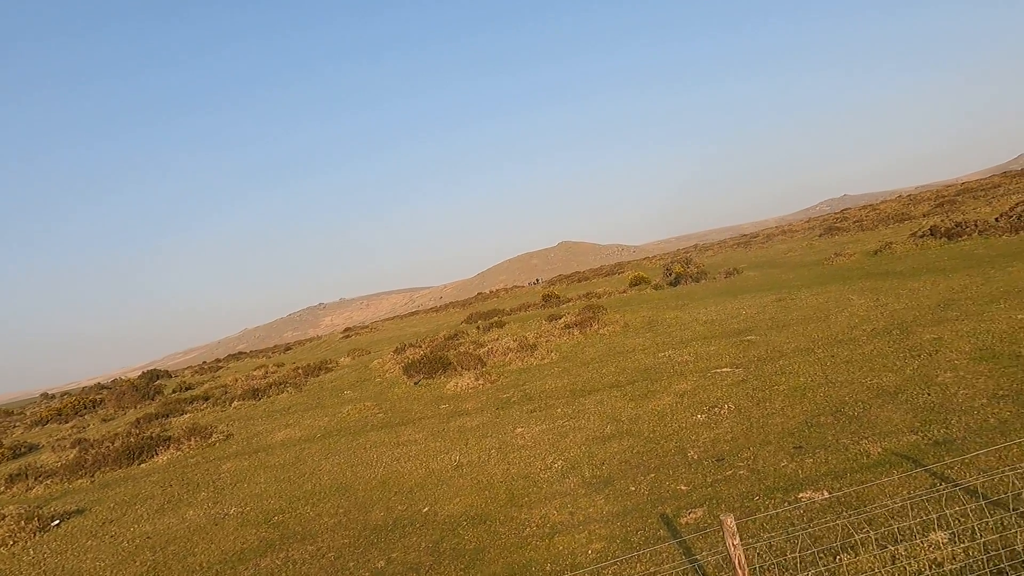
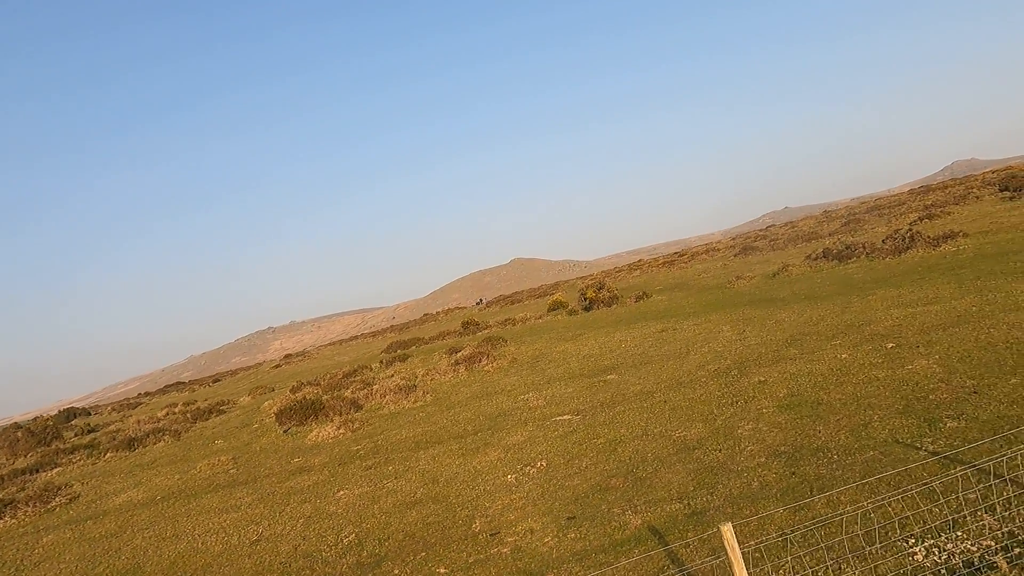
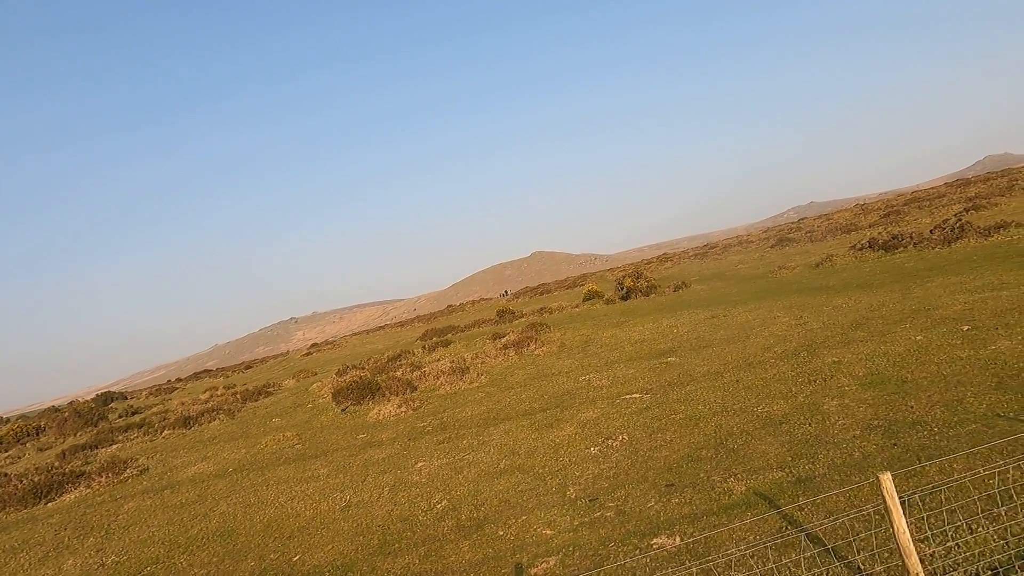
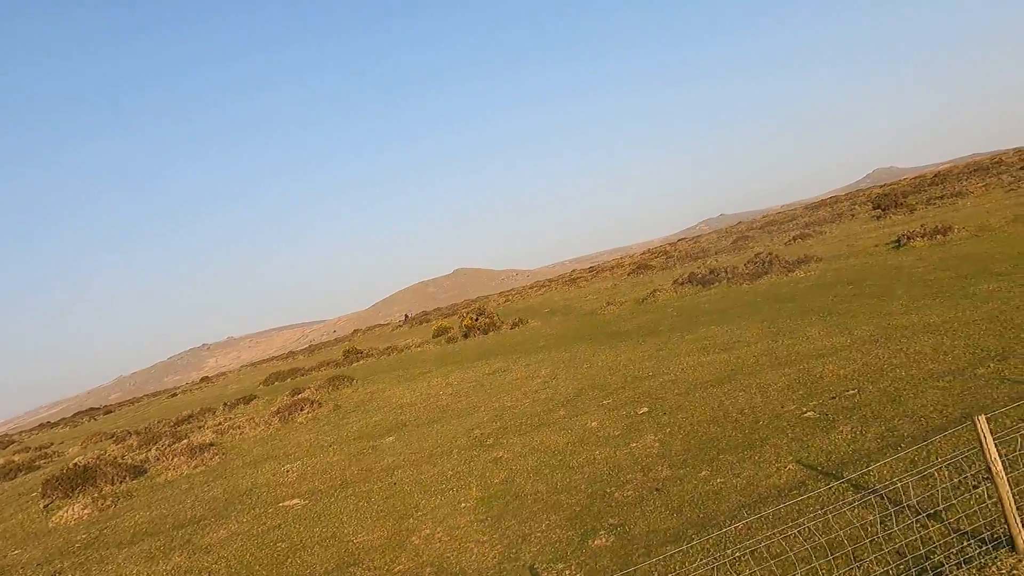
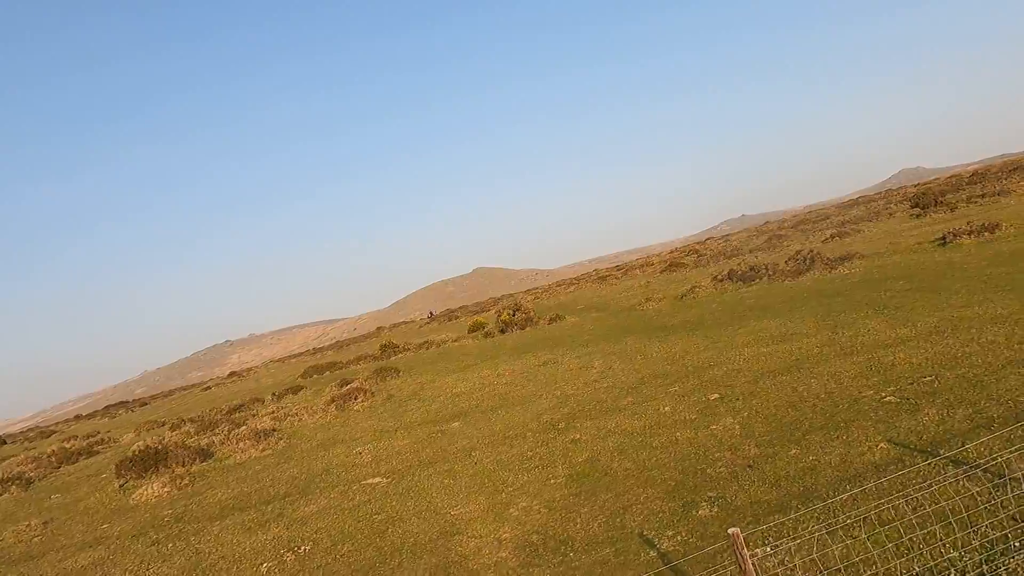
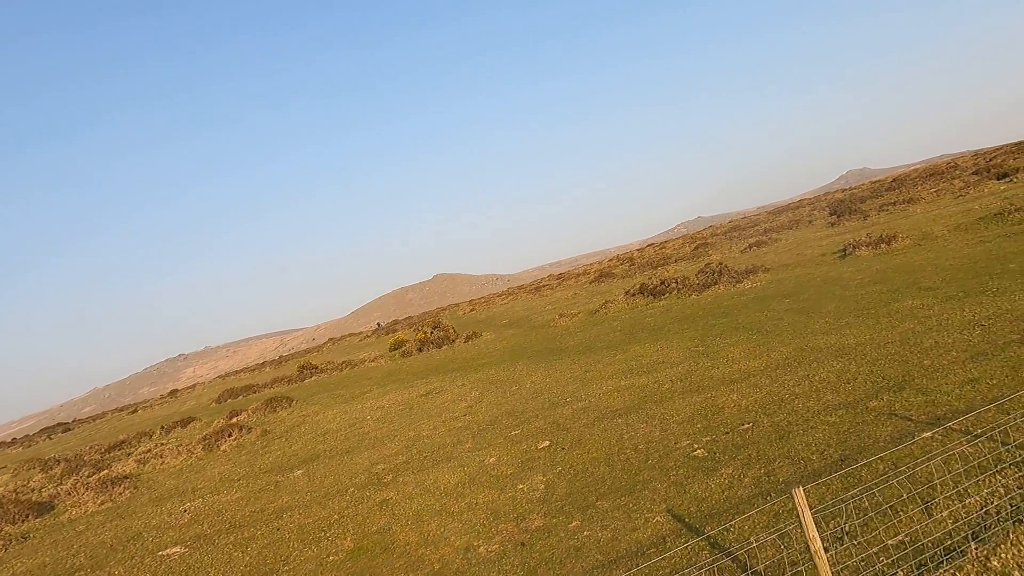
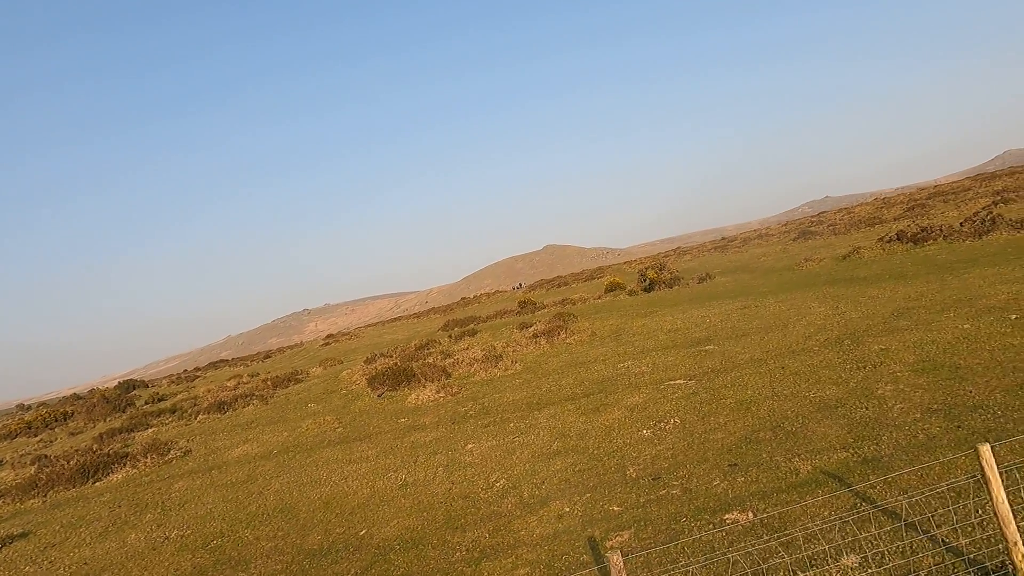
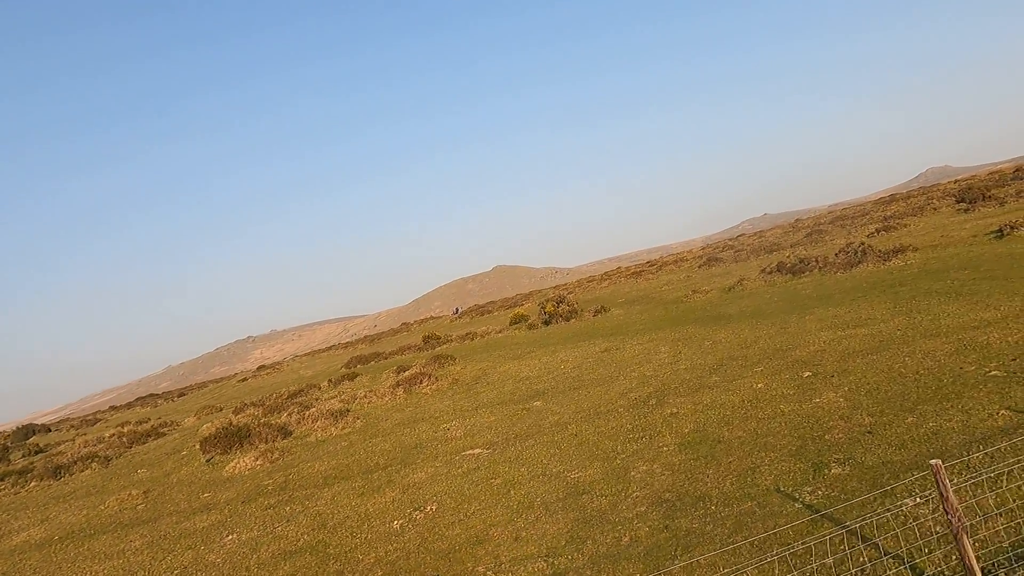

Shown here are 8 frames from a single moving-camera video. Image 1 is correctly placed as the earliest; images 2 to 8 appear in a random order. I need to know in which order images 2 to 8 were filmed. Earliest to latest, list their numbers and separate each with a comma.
7, 3, 2, 8, 5, 4, 6
